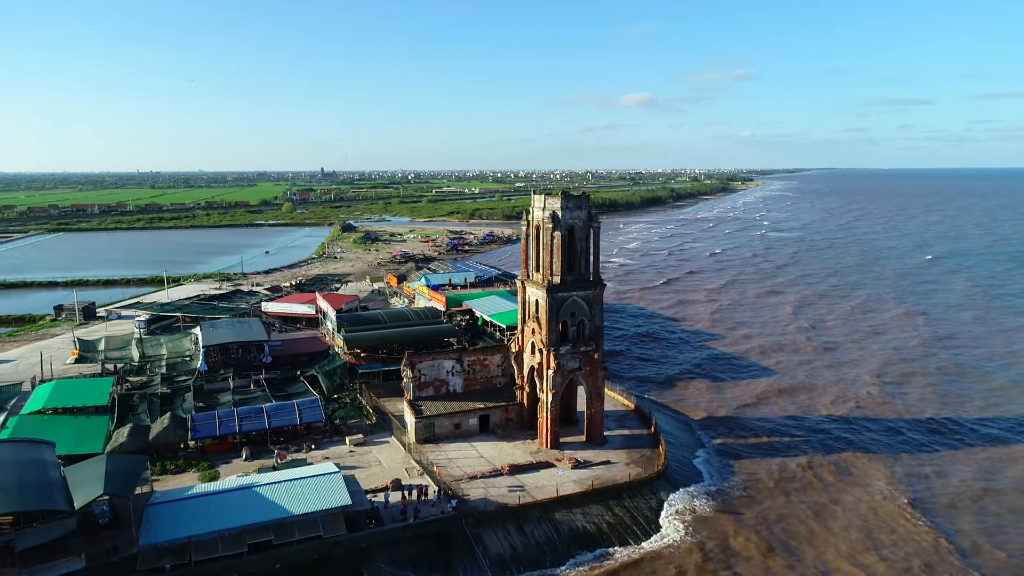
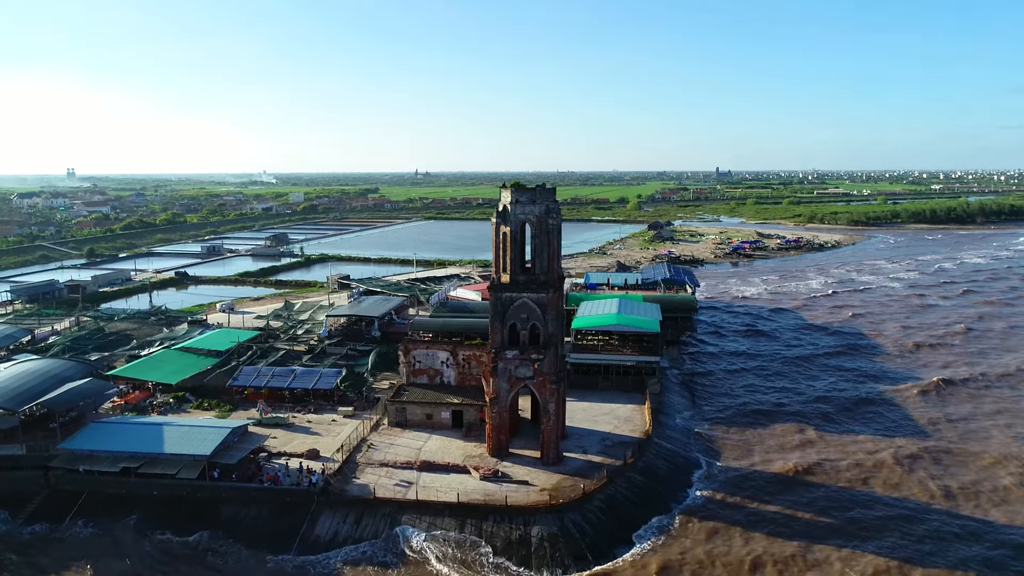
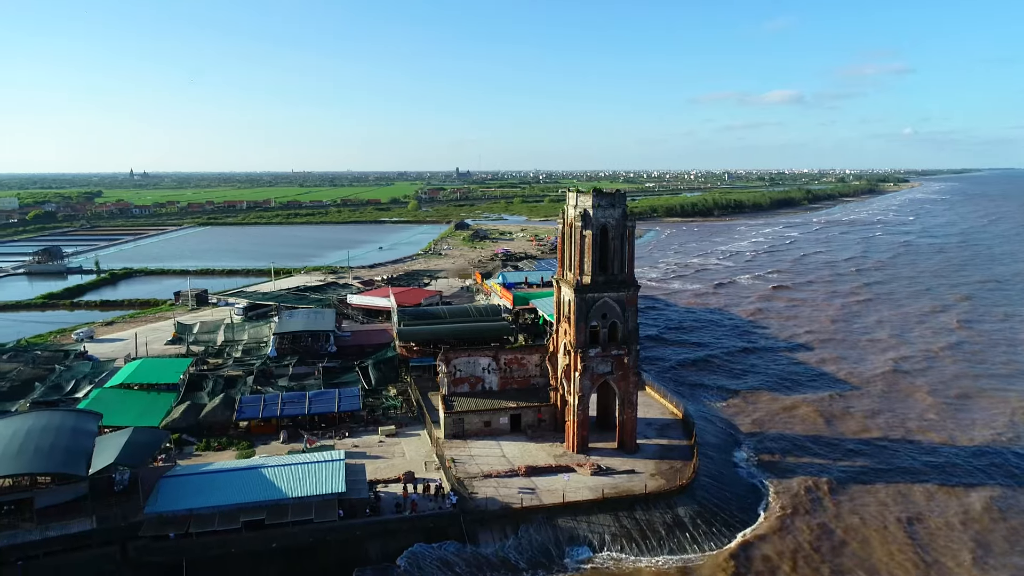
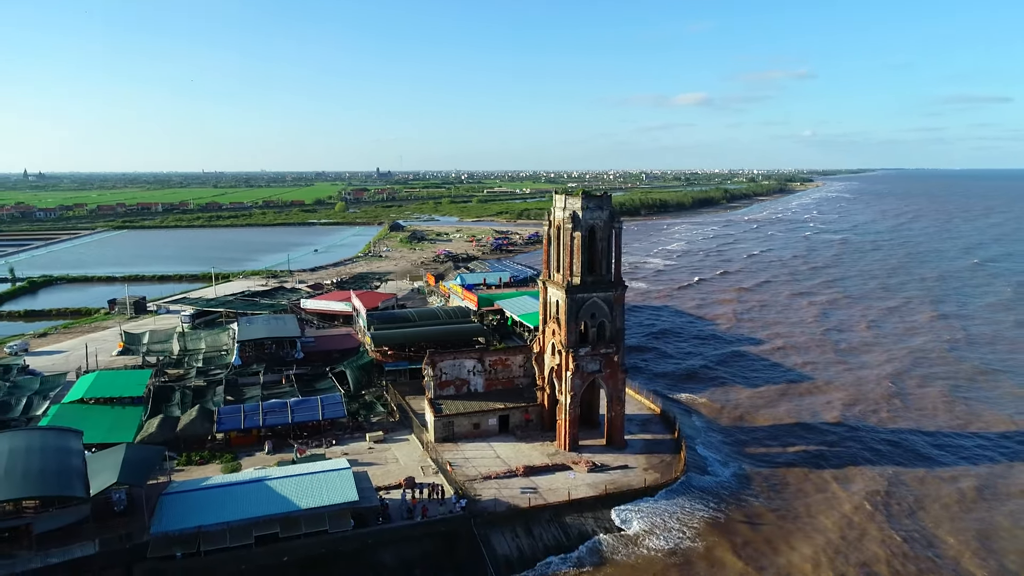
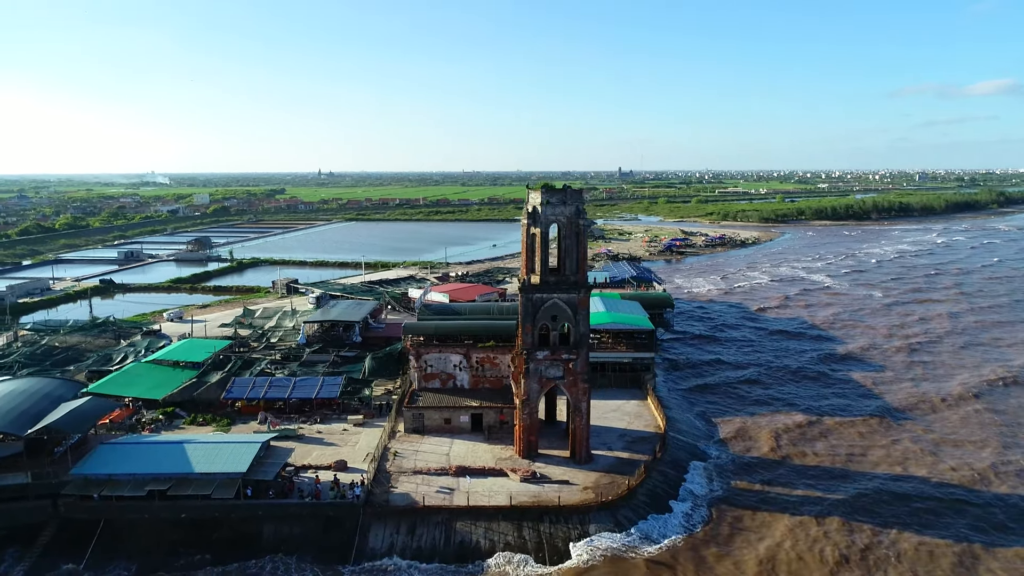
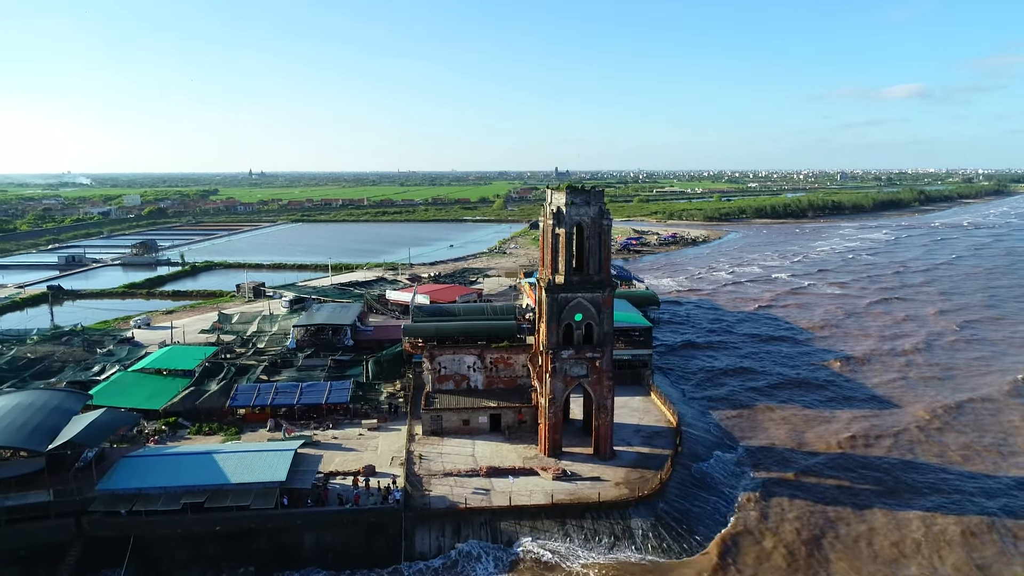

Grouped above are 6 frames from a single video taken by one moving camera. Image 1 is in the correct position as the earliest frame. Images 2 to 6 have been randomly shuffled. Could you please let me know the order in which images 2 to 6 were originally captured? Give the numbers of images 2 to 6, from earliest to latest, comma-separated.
4, 3, 6, 5, 2
